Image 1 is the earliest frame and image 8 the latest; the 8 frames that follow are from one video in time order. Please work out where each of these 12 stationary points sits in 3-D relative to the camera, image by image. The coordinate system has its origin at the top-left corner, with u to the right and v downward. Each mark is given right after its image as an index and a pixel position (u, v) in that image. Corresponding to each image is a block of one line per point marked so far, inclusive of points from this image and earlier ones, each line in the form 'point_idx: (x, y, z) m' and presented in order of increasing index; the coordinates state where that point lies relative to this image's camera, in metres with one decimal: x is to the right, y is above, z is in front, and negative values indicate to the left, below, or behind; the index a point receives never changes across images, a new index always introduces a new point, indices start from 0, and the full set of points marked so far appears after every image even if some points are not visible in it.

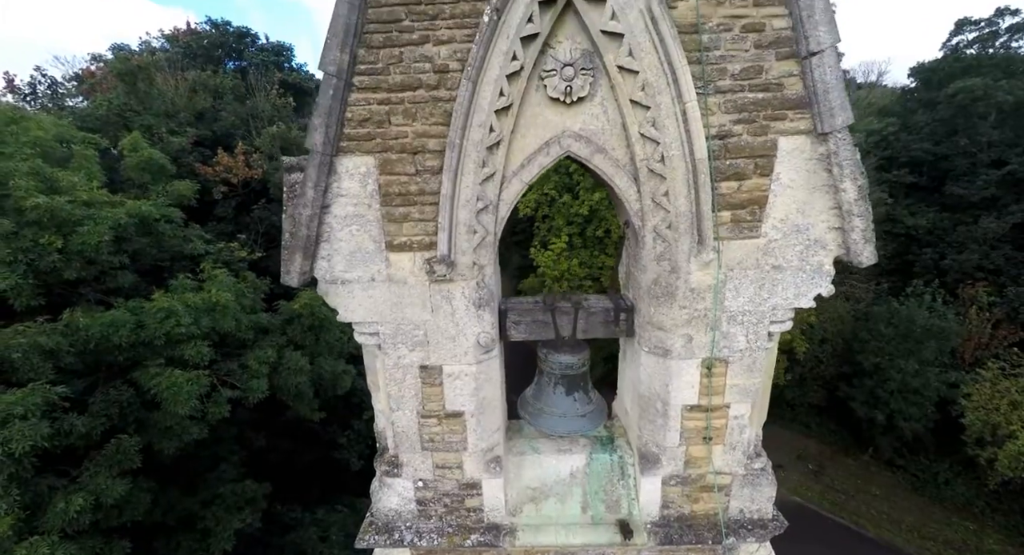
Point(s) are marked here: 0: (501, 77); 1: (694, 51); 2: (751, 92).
0: (0.0, +0.8, +1.9) m
1: (+0.7, +0.9, +1.9) m
2: (+0.9, +0.7, +1.9) m
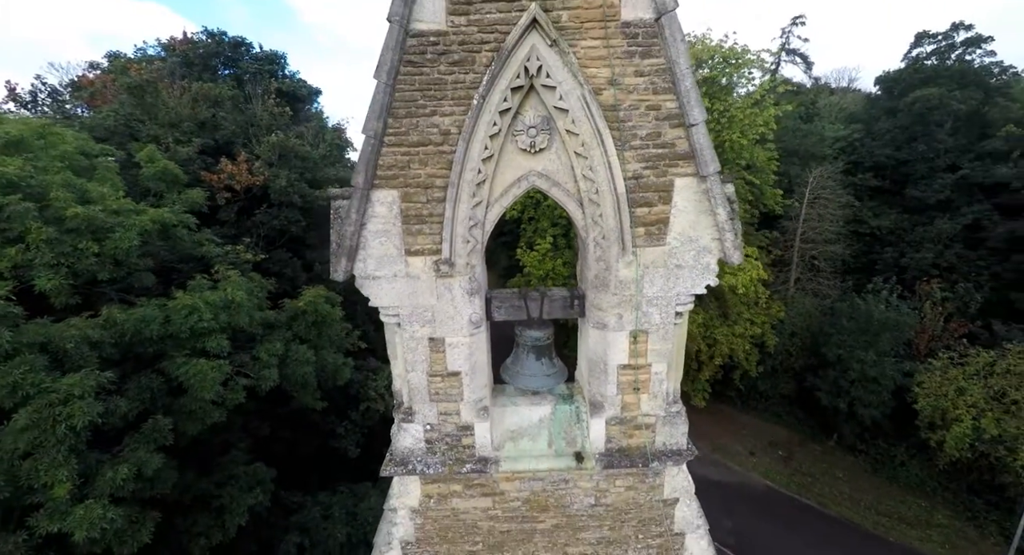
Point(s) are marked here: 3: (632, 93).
0: (-0.1, +0.8, +2.8) m
1: (+0.6, +0.9, +2.8) m
2: (+0.8, +0.7, +2.8) m
3: (+0.7, +1.0, +2.7) m
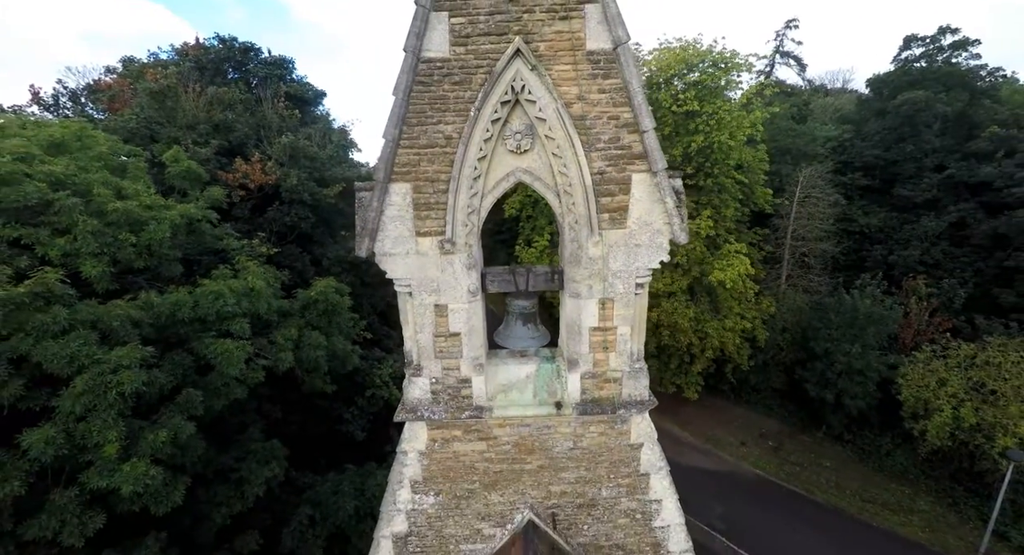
0: (-0.2, +1.0, +3.5) m
1: (+0.5, +1.1, +3.5) m
2: (+0.8, +0.9, +3.5) m
3: (+0.6, +1.2, +3.4) m
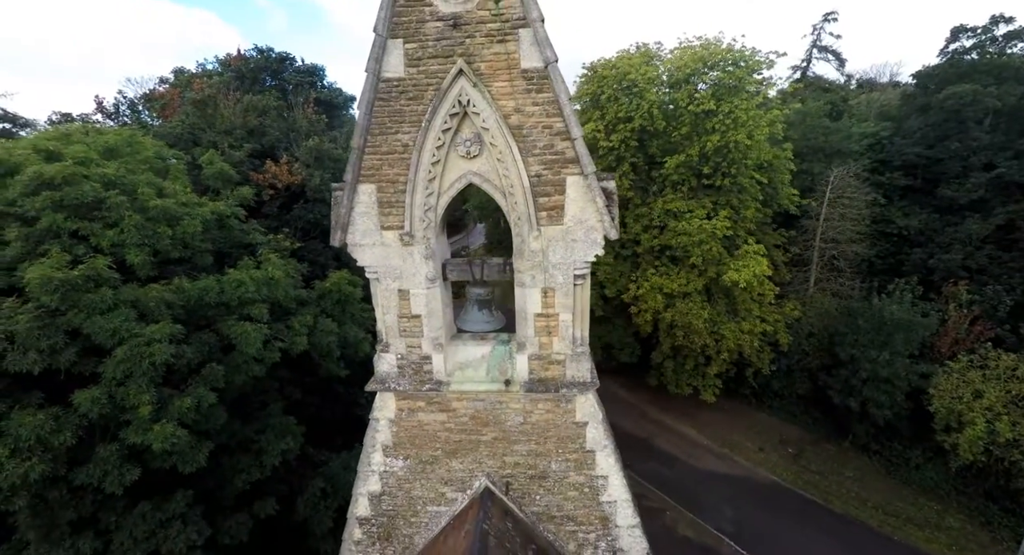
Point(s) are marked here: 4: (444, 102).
0: (-0.7, +1.1, +4.1) m
1: (+0.1, +1.1, +4.0) m
2: (+0.3, +1.0, +4.0) m
3: (+0.2, +1.3, +3.9) m
4: (-0.6, +1.4, +4.0) m
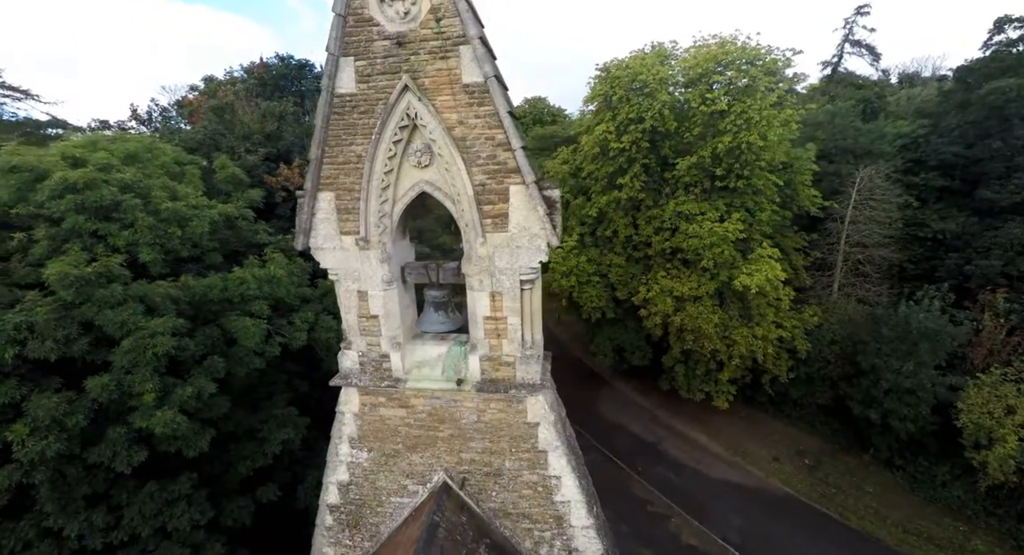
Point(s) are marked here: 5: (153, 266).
0: (-1.1, +1.0, +4.3) m
1: (-0.4, +1.1, +4.2) m
2: (-0.2, +0.9, +4.2) m
3: (-0.3, +1.2, +4.1) m
4: (-1.0, +1.4, +4.2) m
5: (-6.0, +0.2, +8.1) m
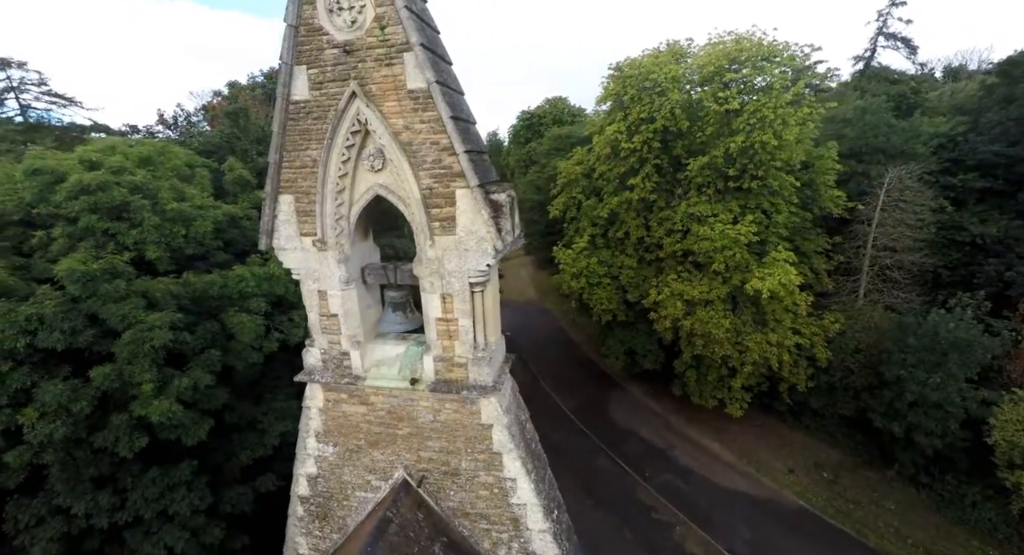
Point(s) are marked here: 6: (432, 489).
0: (-1.6, +1.0, +4.5) m
1: (-0.9, +1.1, +4.3) m
2: (-0.6, +0.9, +4.3) m
3: (-0.8, +1.2, +4.2) m
4: (-1.5, +1.4, +4.3) m
5: (-6.2, +0.3, +8.6) m
6: (-0.9, -2.3, +5.3) m
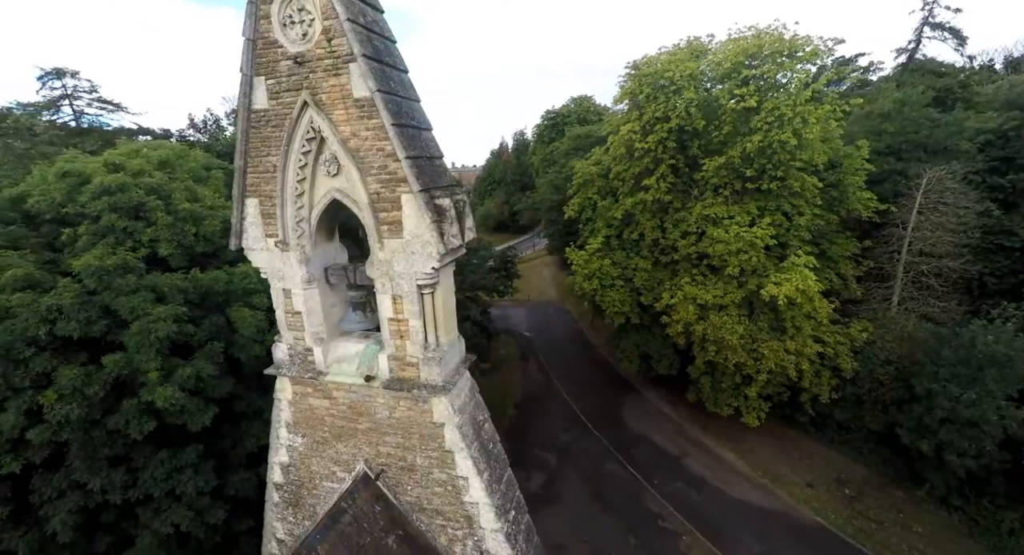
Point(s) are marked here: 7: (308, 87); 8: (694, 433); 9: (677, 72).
0: (-2.1, +1.0, +4.7) m
1: (-1.4, +1.1, +4.4) m
2: (-1.2, +0.9, +4.4) m
3: (-1.3, +1.2, +4.4) m
4: (-2.0, +1.4, +4.5) m
5: (-6.4, +0.4, +9.1) m
6: (-1.4, -2.3, +5.5) m
7: (-1.8, +1.7, +4.4) m
8: (+6.9, -5.8, +18.4) m
9: (+5.2, +6.5, +15.4) m
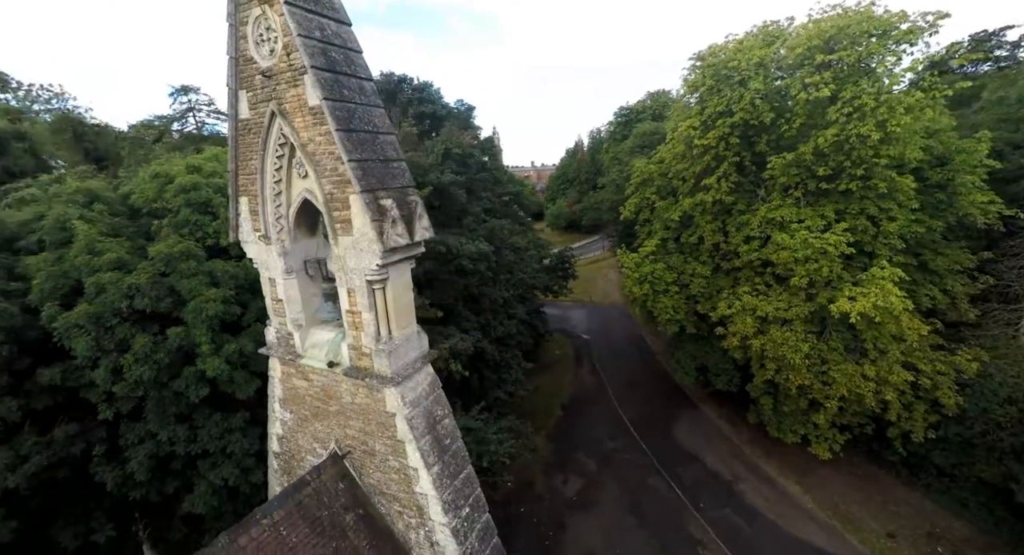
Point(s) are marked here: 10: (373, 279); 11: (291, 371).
0: (-2.6, +1.1, +5.2) m
1: (-1.9, +1.1, +4.8) m
2: (-1.7, +1.0, +4.8) m
3: (-1.9, +1.3, +4.8) m
4: (-2.5, +1.5, +5.1) m
5: (-6.0, +0.7, +10.4) m
6: (-1.9, -2.2, +5.9) m
7: (-2.4, +1.8, +4.9) m
8: (+8.6, -6.1, +17.0) m
9: (+6.9, +6.2, +14.3) m
10: (-1.4, 0.0, +5.0) m
11: (-2.7, -1.2, +6.0) m
